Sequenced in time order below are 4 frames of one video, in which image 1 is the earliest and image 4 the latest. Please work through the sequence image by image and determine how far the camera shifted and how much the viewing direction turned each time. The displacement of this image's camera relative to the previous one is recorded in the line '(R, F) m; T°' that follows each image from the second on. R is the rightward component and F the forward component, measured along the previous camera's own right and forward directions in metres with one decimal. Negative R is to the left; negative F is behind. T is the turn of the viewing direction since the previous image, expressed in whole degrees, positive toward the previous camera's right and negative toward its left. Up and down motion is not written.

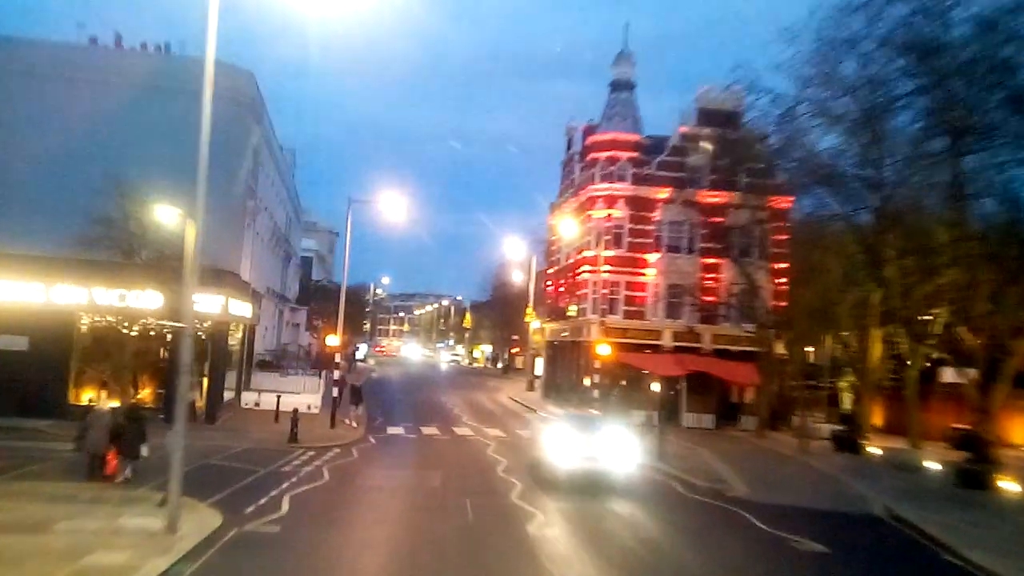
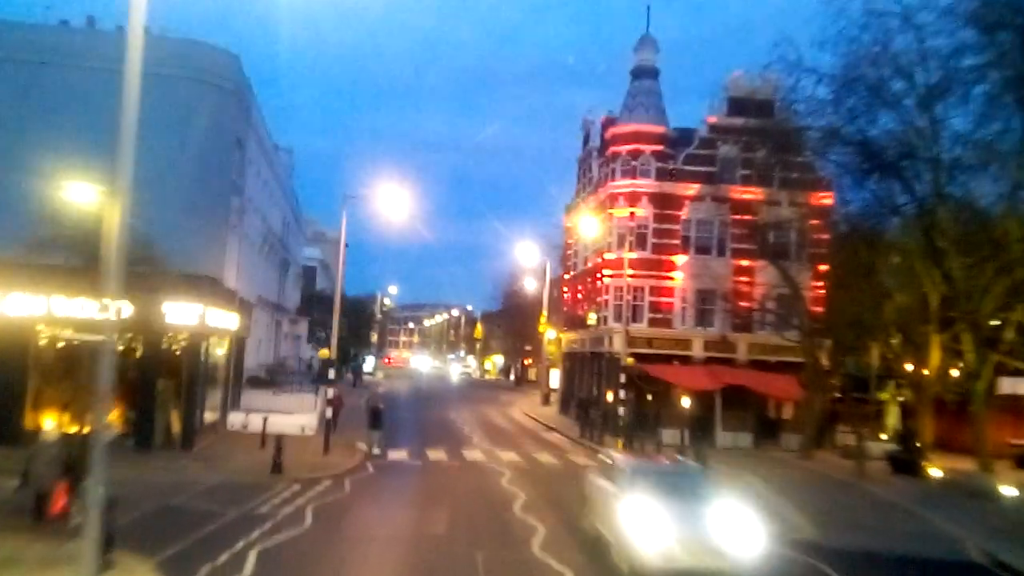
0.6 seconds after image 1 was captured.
(-0.2, +3.8) m; -1°
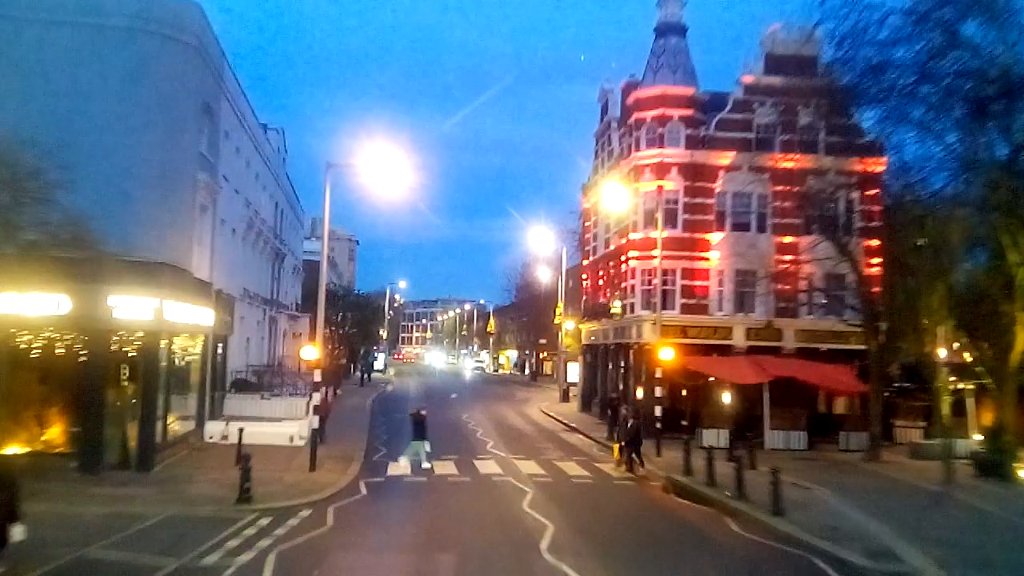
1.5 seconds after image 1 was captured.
(-0.1, +4.6) m; -1°
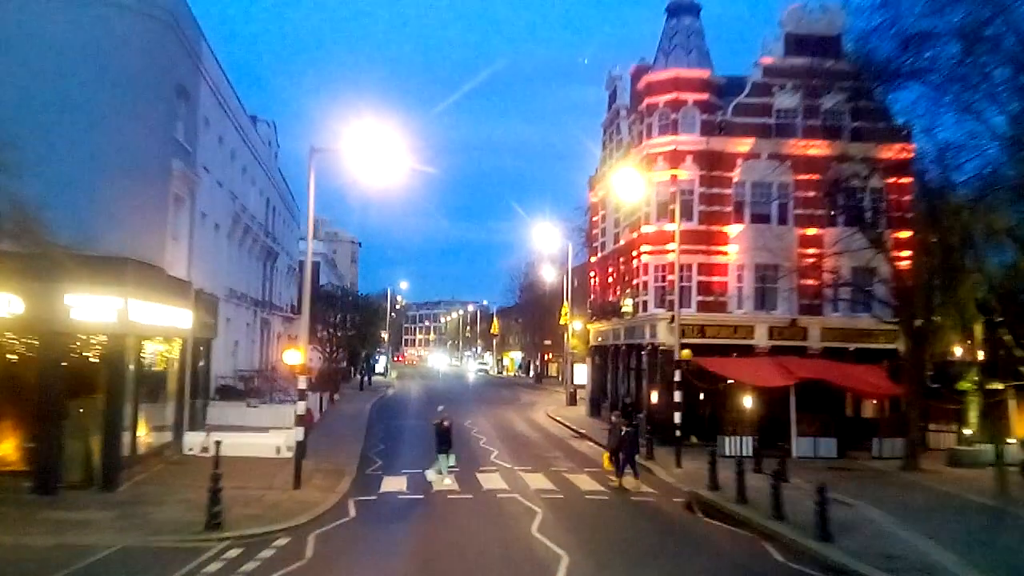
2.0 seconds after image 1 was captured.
(0.0, +2.4) m; 0°
